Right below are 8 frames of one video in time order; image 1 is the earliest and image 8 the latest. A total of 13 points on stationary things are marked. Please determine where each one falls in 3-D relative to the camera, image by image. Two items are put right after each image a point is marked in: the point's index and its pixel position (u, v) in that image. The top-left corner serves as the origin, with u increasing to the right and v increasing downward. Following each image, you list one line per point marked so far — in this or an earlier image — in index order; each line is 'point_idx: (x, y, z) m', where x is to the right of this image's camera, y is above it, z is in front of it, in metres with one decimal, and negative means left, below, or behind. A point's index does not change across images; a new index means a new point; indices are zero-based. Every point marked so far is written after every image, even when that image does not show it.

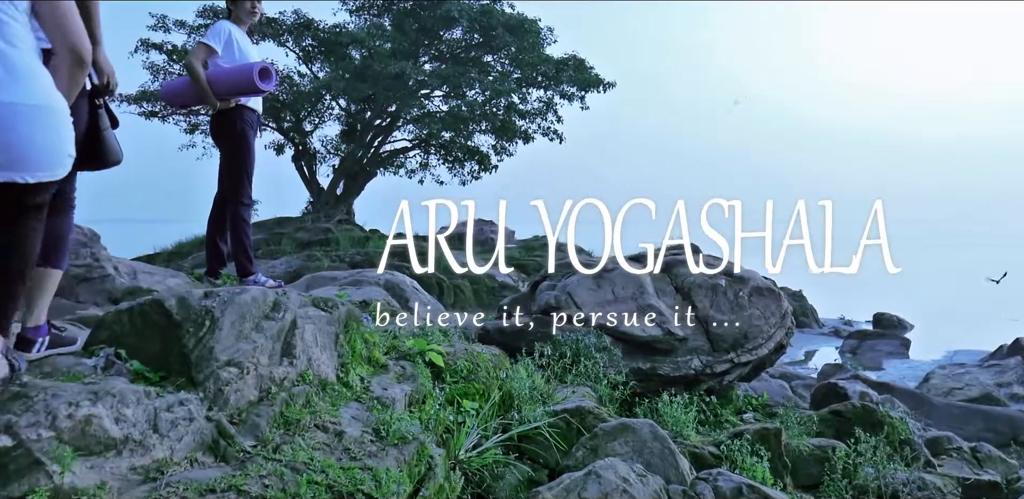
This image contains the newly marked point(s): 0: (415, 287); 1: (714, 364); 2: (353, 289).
0: (-0.5, -0.2, +6.2) m
1: (+1.2, -0.7, +7.0) m
2: (-0.8, -0.2, +5.8) m
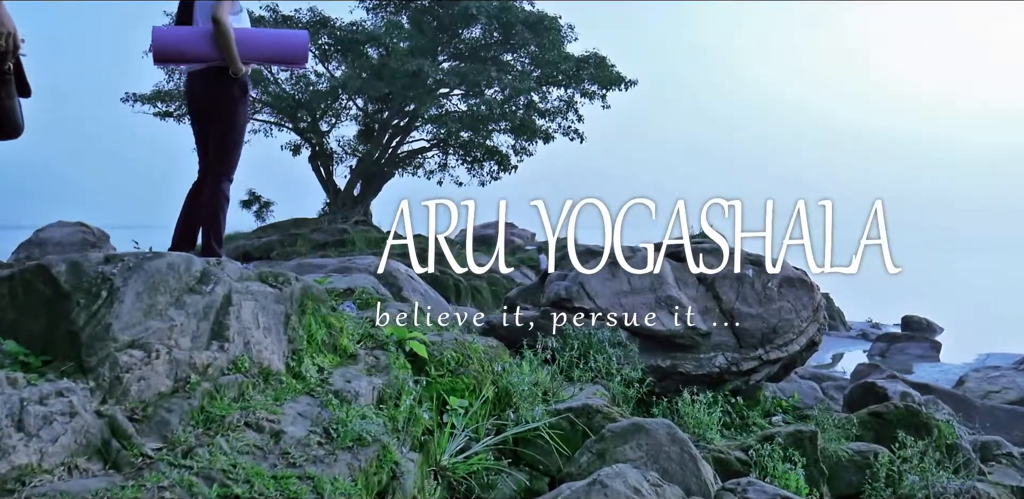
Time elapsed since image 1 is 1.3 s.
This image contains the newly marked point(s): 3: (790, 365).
0: (-0.5, -0.1, +5.6) m
1: (+1.2, -0.6, +6.4) m
2: (-0.7, -0.1, +5.2) m
3: (+1.7, -0.7, +7.4) m
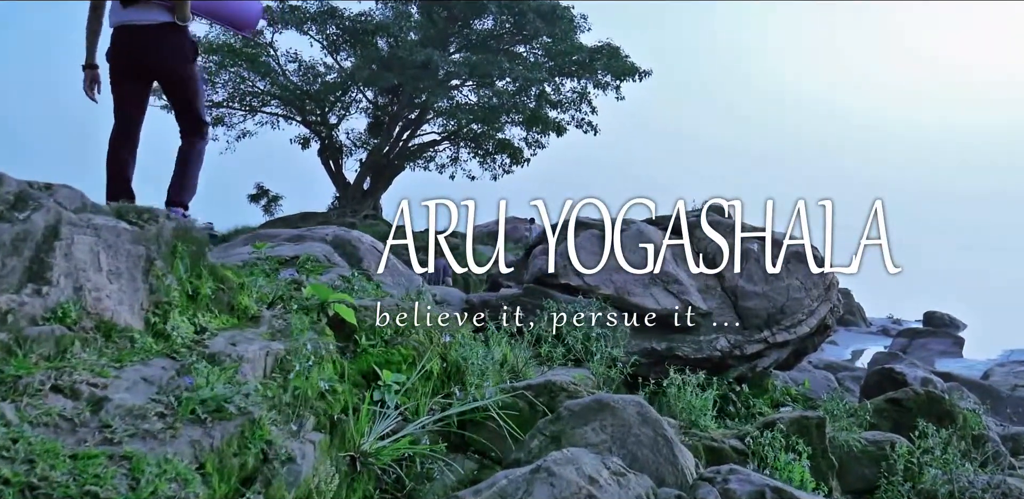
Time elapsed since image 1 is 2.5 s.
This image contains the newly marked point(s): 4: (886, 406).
0: (-0.6, 0.0, +5.1) m
1: (+1.1, -0.4, +5.8) m
2: (-0.8, 0.0, +4.6) m
3: (+1.6, -0.5, +6.8) m
4: (+1.6, -0.7, +5.2) m
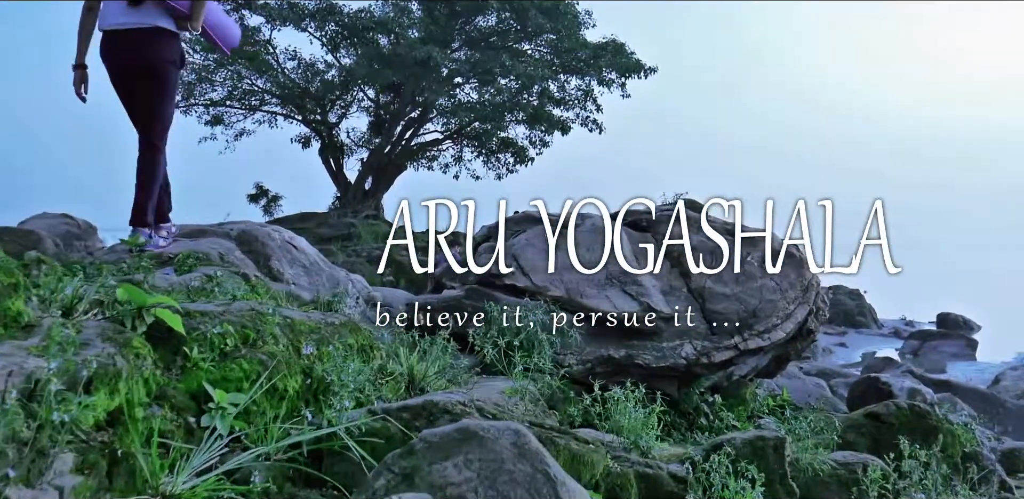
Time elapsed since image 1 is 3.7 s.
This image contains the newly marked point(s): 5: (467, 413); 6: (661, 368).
0: (-0.8, 0.0, +4.5) m
1: (+0.9, -0.4, +5.2) m
2: (-1.1, 0.0, +4.1) m
3: (+1.4, -0.5, +6.3) m
4: (+1.3, -0.7, +4.6) m
5: (-0.1, -0.4, +2.8) m
6: (+0.6, -0.5, +5.1) m
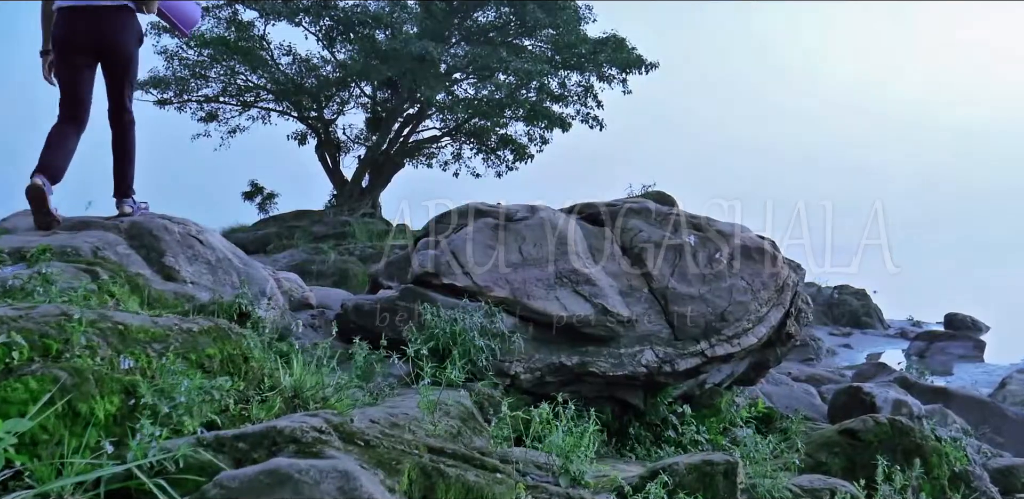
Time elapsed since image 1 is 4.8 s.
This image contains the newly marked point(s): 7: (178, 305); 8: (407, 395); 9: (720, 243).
0: (-1.1, 0.0, +4.1) m
1: (+0.6, -0.4, +4.7) m
2: (-1.3, 0.0, +3.6) m
3: (+1.2, -0.5, +5.7) m
4: (+1.1, -0.6, +4.1) m
5: (-0.3, -0.4, +2.3) m
6: (+0.4, -0.5, +4.6) m
7: (-0.9, -0.2, +3.4) m
8: (-0.3, -0.5, +3.9) m
9: (+0.8, 0.0, +5.0) m
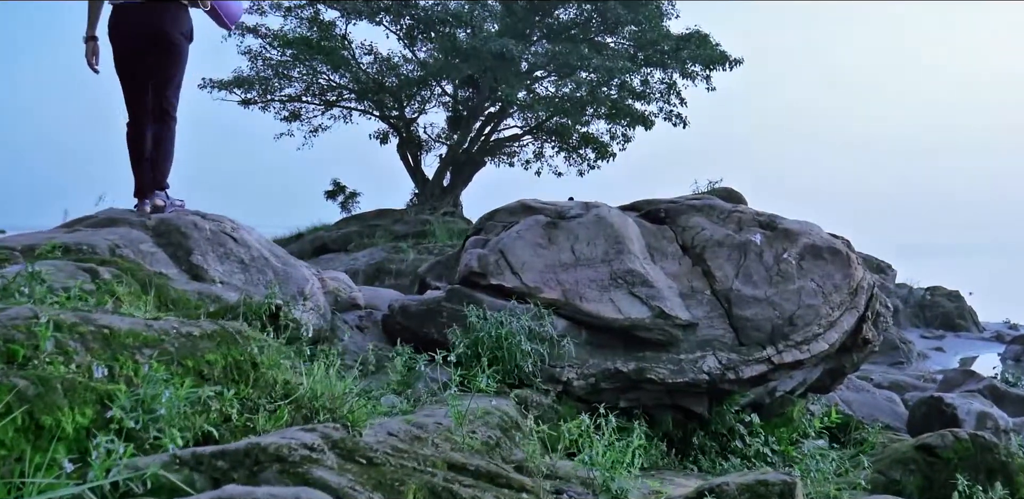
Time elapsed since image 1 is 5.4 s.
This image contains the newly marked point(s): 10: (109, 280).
0: (-0.9, 0.0, +3.9) m
1: (+0.8, -0.4, +4.4) m
2: (-1.2, +0.1, +3.5) m
3: (+1.4, -0.5, +5.4) m
4: (+1.2, -0.6, +3.8) m
5: (-0.3, -0.4, +2.1) m
6: (+0.6, -0.5, +4.3) m
7: (-0.8, -0.2, +3.3) m
8: (-0.2, -0.5, +3.7) m
9: (+1.1, 0.0, +4.7) m
10: (-0.9, -0.1, +2.7) m
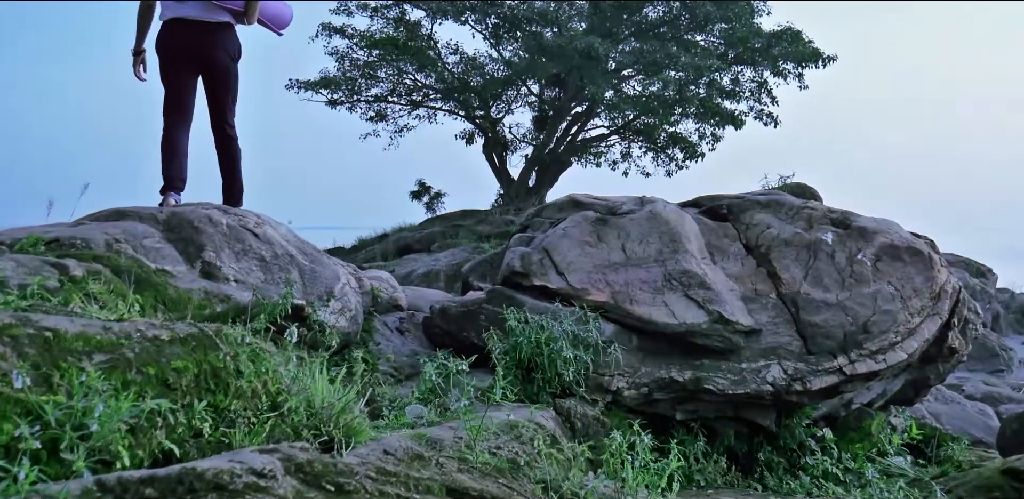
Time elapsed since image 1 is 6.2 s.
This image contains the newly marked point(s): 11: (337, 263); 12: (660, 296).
0: (-0.8, +0.1, +3.6) m
1: (+1.0, -0.4, +4.1) m
2: (-1.1, +0.1, +3.2) m
3: (+1.7, -0.5, +5.0) m
4: (+1.3, -0.6, +3.4) m
5: (-0.3, -0.3, +1.8) m
6: (+0.7, -0.5, +4.0) m
7: (-0.8, -0.1, +3.0) m
8: (-0.1, -0.4, +3.4) m
9: (+1.2, 0.0, +4.3) m
10: (-0.9, -0.1, +2.5) m
11: (-0.6, 0.0, +4.2) m
12: (+0.5, -0.2, +4.0) m
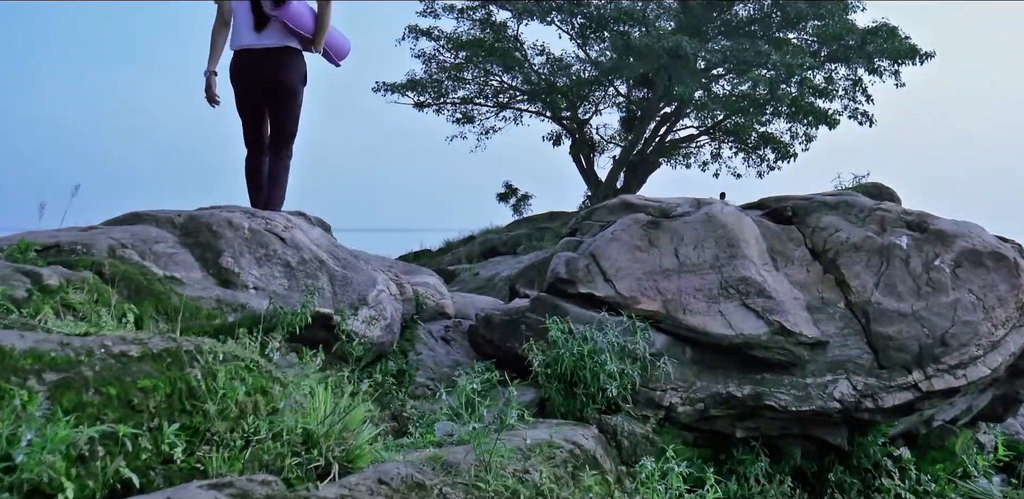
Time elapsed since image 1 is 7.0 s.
0: (-0.7, 0.0, +3.4) m
1: (+1.1, -0.4, +3.7) m
2: (-1.1, +0.1, +3.1) m
3: (+1.9, -0.5, +4.6) m
4: (+1.4, -0.7, +3.0) m
5: (-0.4, -0.4, +1.6) m
6: (+0.8, -0.5, +3.6) m
7: (-0.7, -0.2, +2.8) m
8: (0.0, -0.5, +3.2) m
9: (+1.4, 0.0, +4.0) m
10: (-0.8, -0.1, +2.3) m
11: (-0.4, -0.1, +4.0) m
12: (+0.6, -0.2, +3.7) m
